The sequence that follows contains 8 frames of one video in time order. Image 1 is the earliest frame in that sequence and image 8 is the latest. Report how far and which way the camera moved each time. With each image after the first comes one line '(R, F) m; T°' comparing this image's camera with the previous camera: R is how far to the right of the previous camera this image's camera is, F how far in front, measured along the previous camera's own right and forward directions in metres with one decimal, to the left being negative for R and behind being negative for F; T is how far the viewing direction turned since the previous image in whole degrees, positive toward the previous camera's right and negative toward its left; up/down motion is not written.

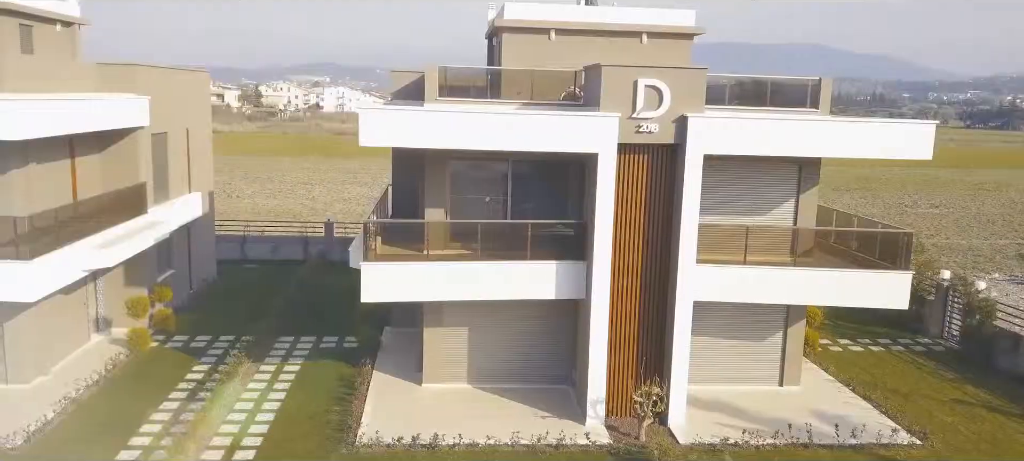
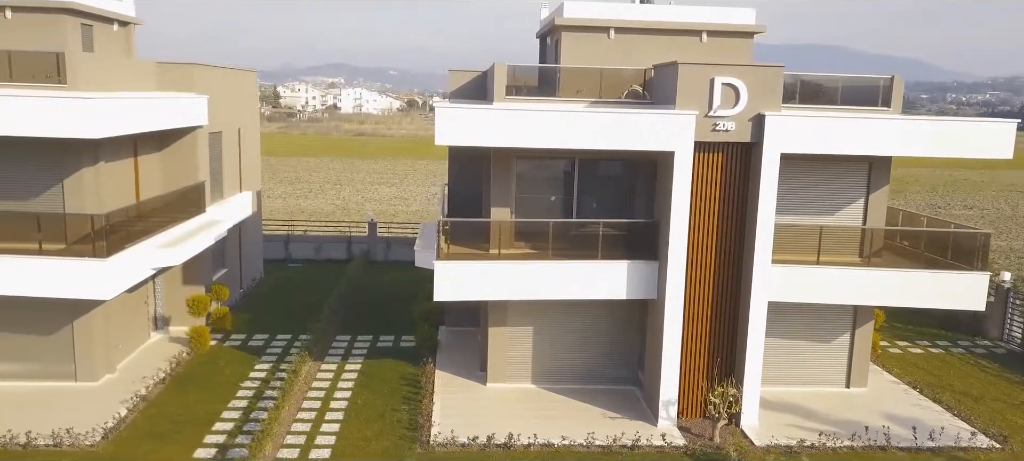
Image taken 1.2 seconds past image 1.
(-0.8, +0.1) m; -1°
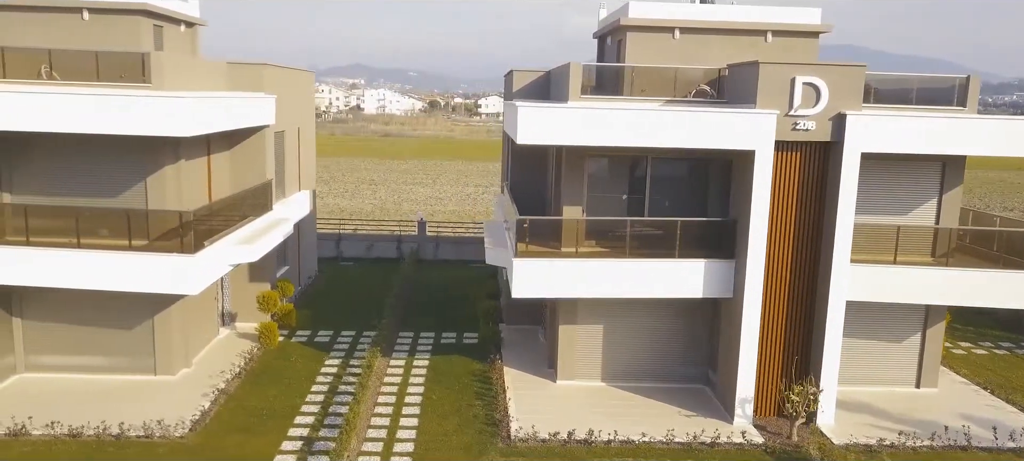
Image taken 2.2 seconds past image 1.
(-0.8, -0.1) m; -1°
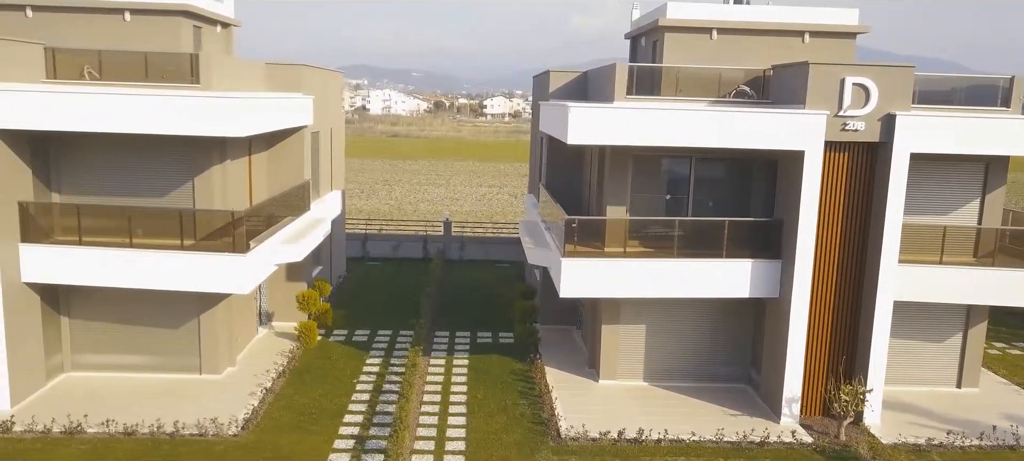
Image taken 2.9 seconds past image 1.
(-0.6, -0.1) m; 0°
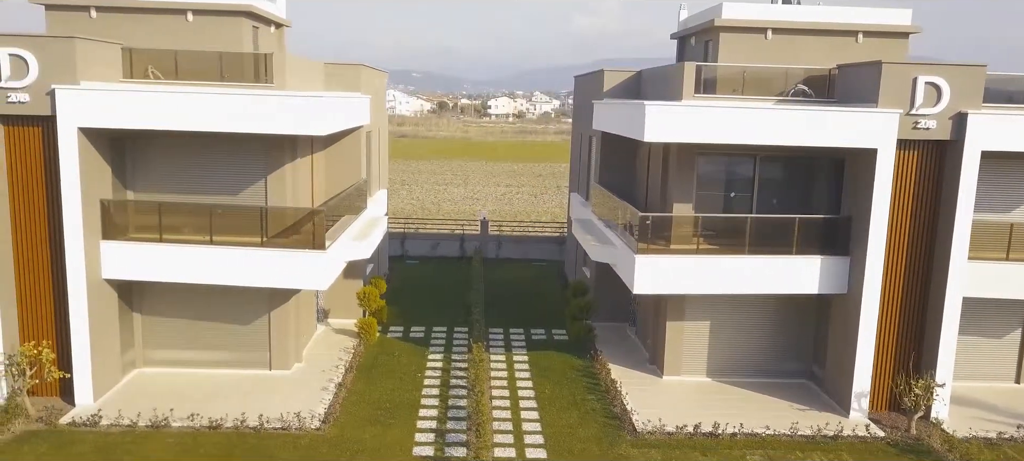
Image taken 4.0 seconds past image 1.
(-1.0, -0.2) m; 0°
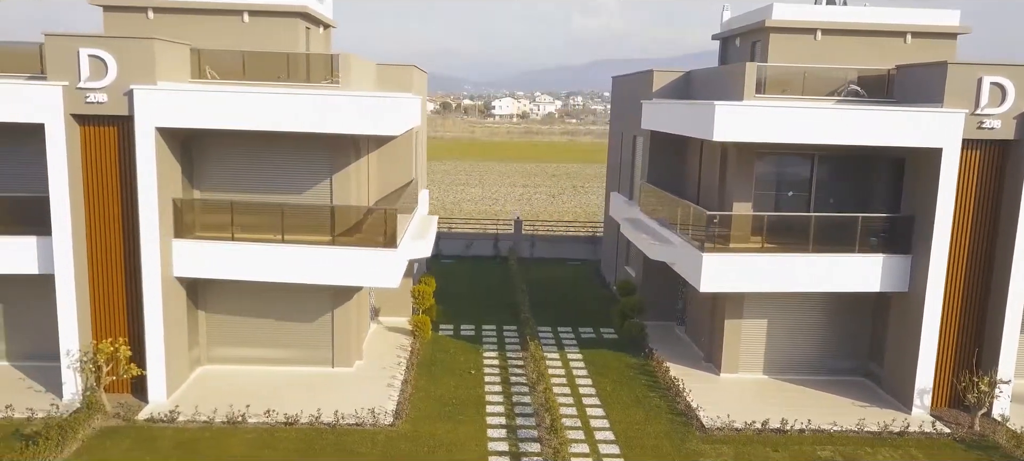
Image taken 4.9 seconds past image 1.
(-0.9, -0.1) m; 0°
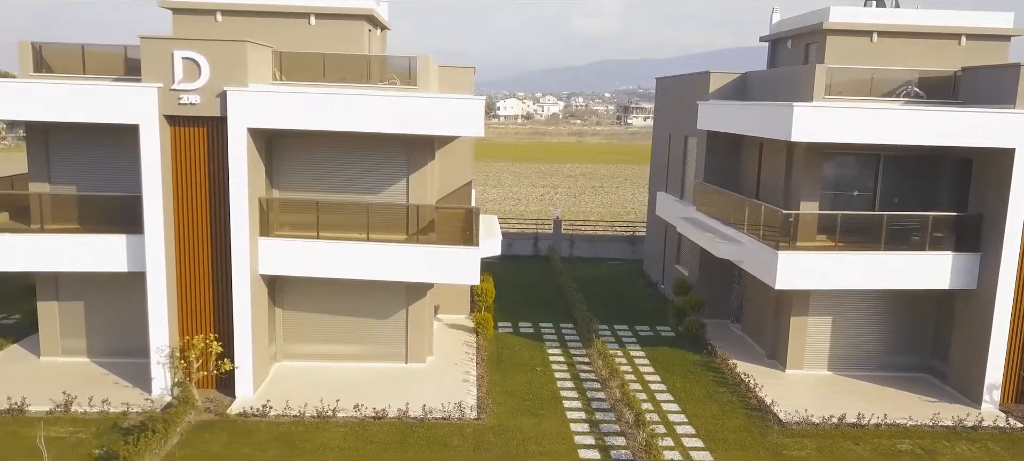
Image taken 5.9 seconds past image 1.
(-1.1, -0.2) m; 0°
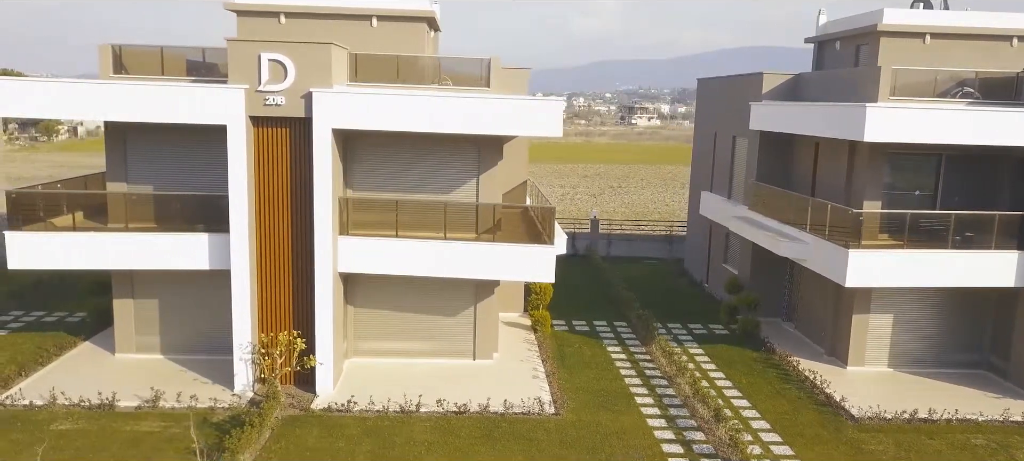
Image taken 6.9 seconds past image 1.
(-1.1, -0.2) m; 0°
